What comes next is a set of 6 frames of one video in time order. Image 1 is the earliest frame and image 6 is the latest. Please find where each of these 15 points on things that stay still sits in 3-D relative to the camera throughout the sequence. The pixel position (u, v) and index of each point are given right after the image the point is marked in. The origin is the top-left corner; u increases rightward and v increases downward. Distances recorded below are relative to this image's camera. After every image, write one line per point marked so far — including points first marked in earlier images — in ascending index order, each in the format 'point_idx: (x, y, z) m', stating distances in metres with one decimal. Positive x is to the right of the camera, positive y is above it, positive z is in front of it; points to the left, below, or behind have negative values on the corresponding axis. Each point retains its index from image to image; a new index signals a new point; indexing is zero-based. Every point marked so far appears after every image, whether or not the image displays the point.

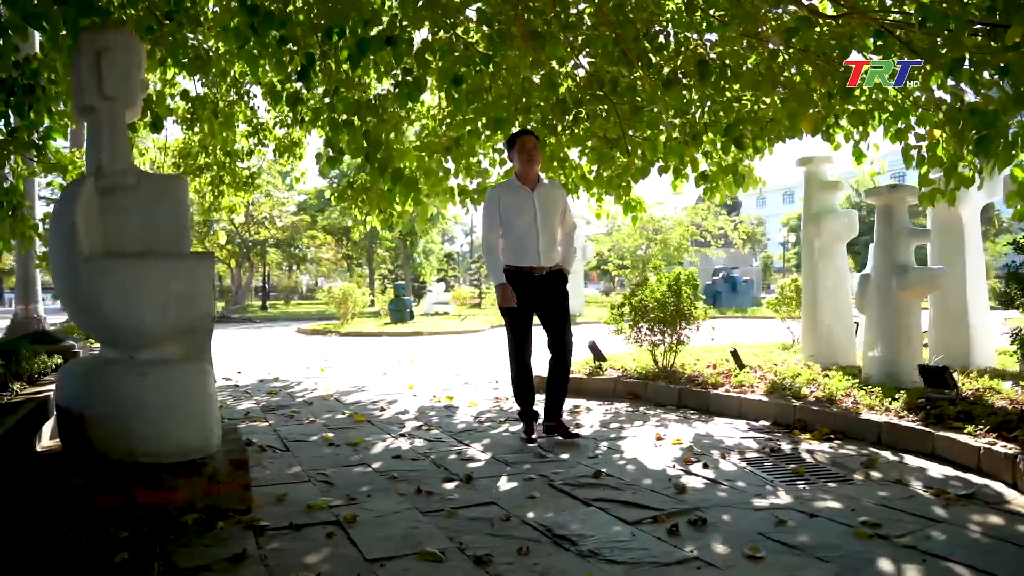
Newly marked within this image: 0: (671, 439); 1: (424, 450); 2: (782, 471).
0: (+0.9, -0.9, +4.8) m
1: (-0.5, -0.9, +4.6) m
2: (+1.4, -0.9, +4.1) m
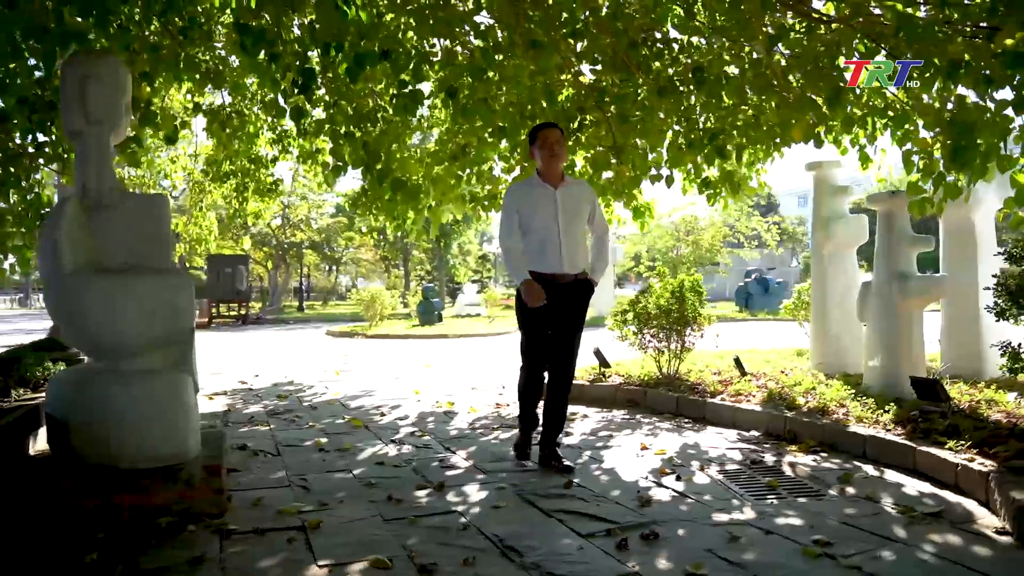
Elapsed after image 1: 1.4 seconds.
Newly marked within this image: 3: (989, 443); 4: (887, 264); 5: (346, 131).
0: (+0.8, -1.0, +4.8) m
1: (-0.6, -1.0, +4.7) m
2: (+1.2, -1.0, +4.1) m
3: (+2.4, -0.8, +4.1) m
4: (+2.5, +0.2, +5.5) m
5: (-1.2, +1.1, +5.9) m
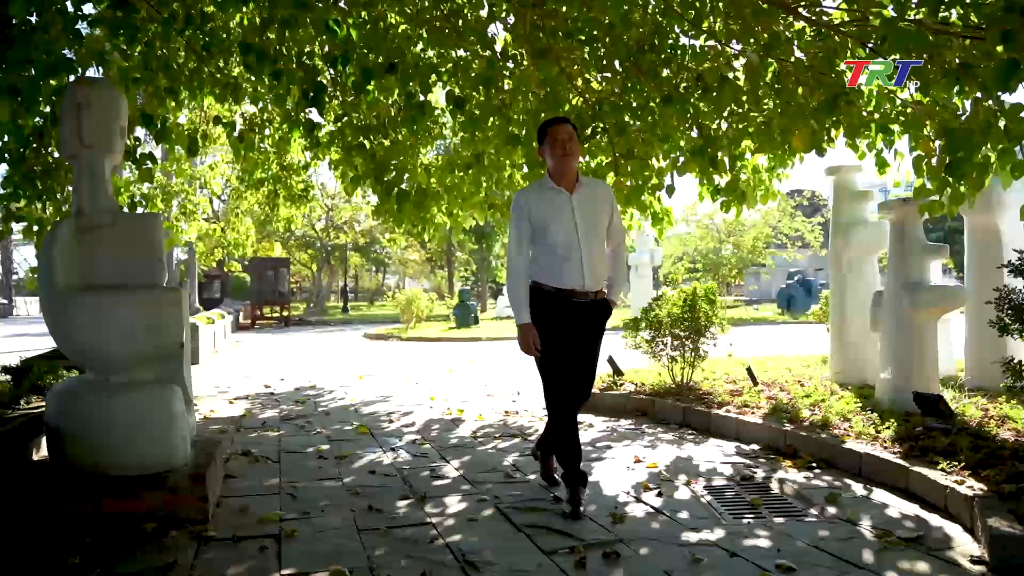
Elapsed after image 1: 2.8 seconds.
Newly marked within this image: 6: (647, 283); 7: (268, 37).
0: (+0.8, -1.0, +4.8) m
1: (-0.6, -1.1, +4.8) m
2: (+1.1, -1.1, +4.0) m
3: (+2.3, -0.9, +3.9) m
4: (+2.5, +0.1, +5.3) m
5: (-1.2, +1.1, +6.0) m
6: (+2.2, +0.1, +13.6) m
7: (-1.6, +1.6, +5.2) m
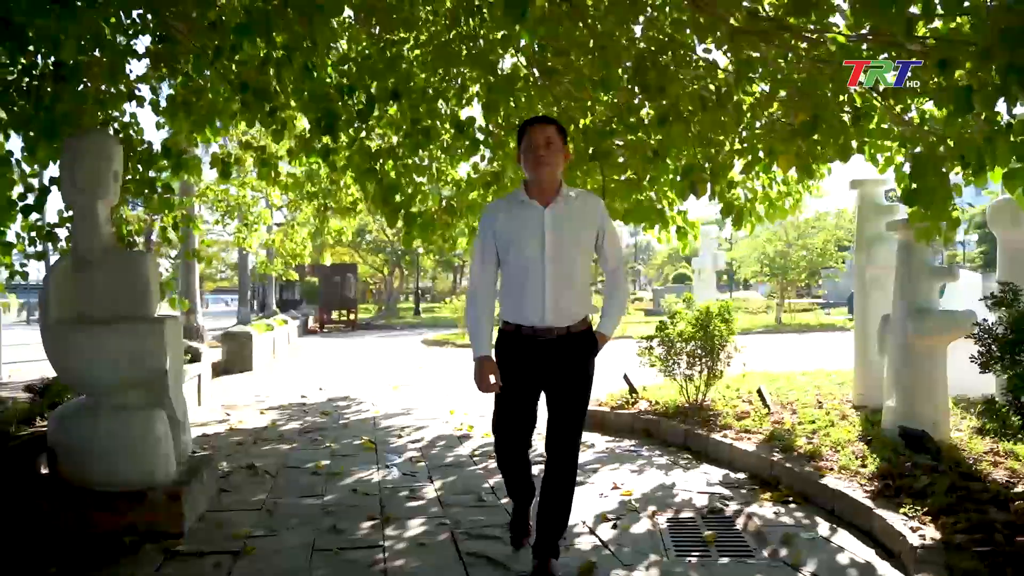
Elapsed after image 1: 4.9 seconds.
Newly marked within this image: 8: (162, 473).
0: (+0.7, -1.2, +4.8) m
1: (-0.8, -1.2, +5.0) m
2: (+0.9, -1.2, +4.0) m
3: (+2.0, -1.0, +3.7) m
4: (+2.4, -0.1, +5.1) m
5: (-1.1, +0.9, +6.3) m
6: (+3.3, 0.0, +13.3) m
7: (-1.6, +1.5, +5.5) m
8: (-1.5, -0.8, +3.6) m
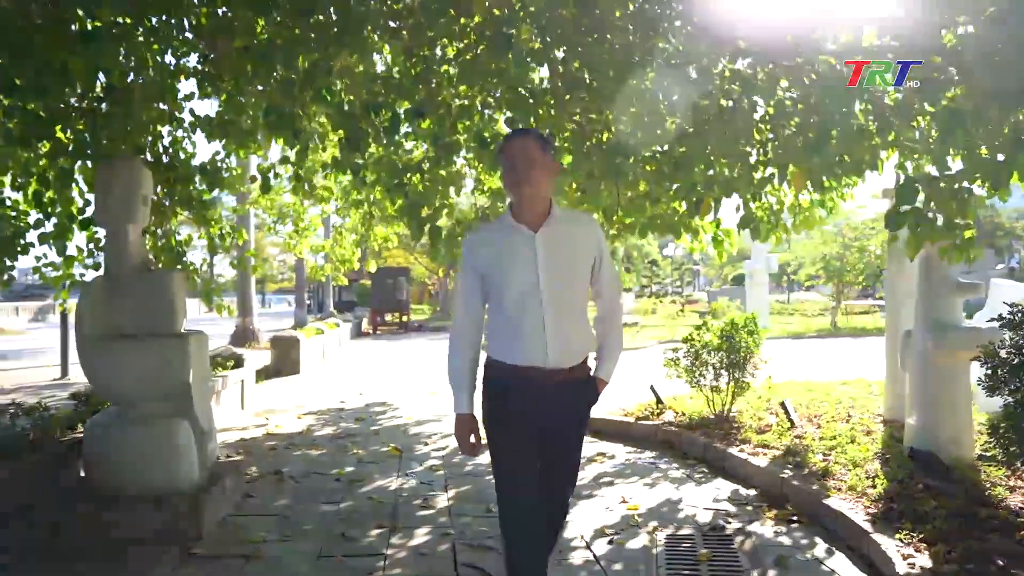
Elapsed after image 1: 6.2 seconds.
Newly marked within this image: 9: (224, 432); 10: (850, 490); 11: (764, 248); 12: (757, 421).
0: (+0.7, -1.3, +4.8) m
1: (-0.7, -1.3, +5.1) m
2: (+0.9, -1.3, +4.0) m
3: (+2.0, -1.1, +3.7) m
4: (+2.5, -0.1, +4.9) m
5: (-0.9, +0.9, +6.4) m
6: (+4.1, 0.0, +13.1) m
7: (-1.5, +1.4, +5.7) m
8: (-1.6, -0.9, +3.8) m
9: (-2.3, -1.2, +6.6) m
10: (+1.8, -1.1, +4.4) m
11: (+4.0, +0.6, +13.0) m
12: (+1.8, -1.0, +6.1) m
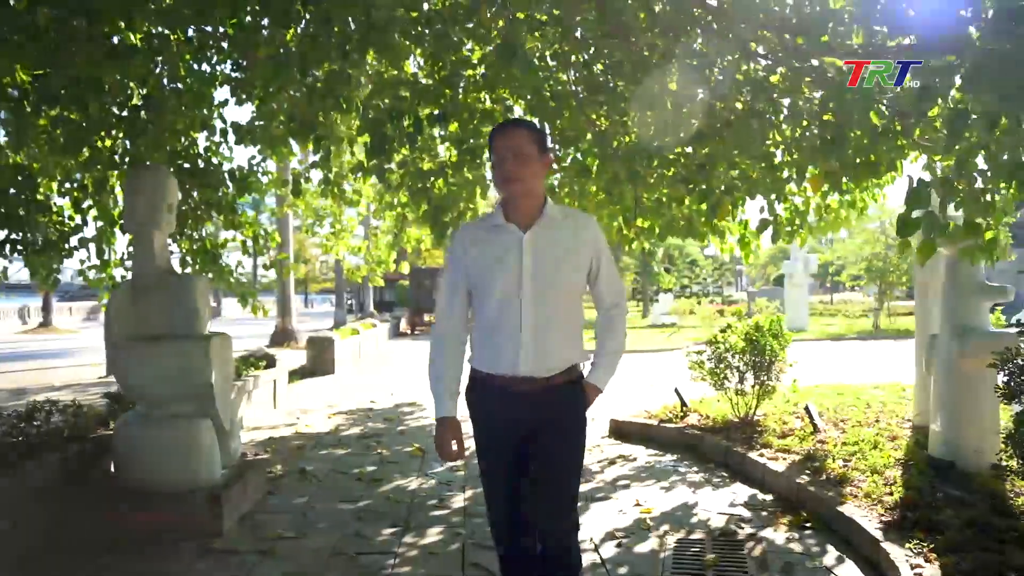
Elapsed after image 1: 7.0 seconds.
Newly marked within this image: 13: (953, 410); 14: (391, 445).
0: (+0.8, -1.3, +4.8) m
1: (-0.6, -1.3, +5.2) m
2: (+0.9, -1.3, +4.0) m
3: (+2.0, -1.1, +3.6) m
4: (+2.6, -0.2, +4.8) m
5: (-0.7, +0.8, +6.5) m
6: (+4.6, 0.0, +12.9) m
7: (-1.3, +1.4, +5.8) m
8: (-1.5, -0.9, +4.0) m
9: (-2.1, -1.2, +6.7) m
10: (+1.9, -1.1, +4.3) m
11: (+4.6, +0.6, +12.7) m
12: (+2.0, -1.0, +6.0) m
13: (+2.5, -0.7, +4.7) m
14: (-0.9, -1.2, +6.5) m
